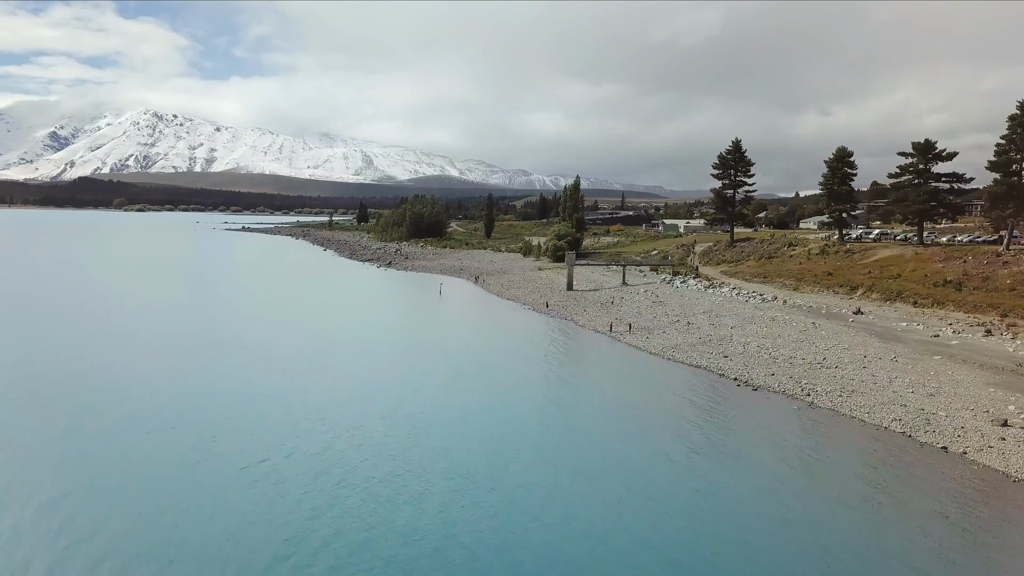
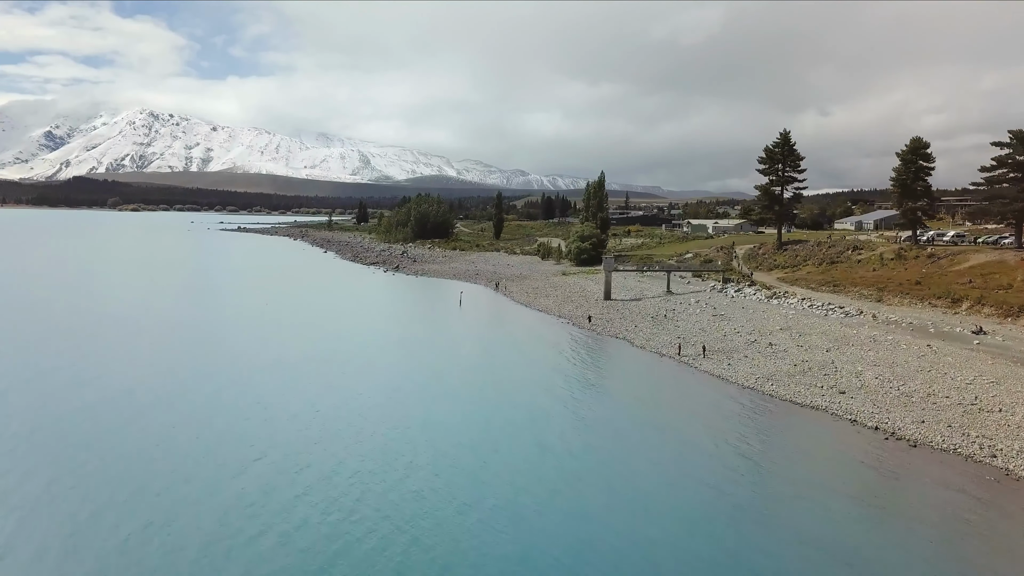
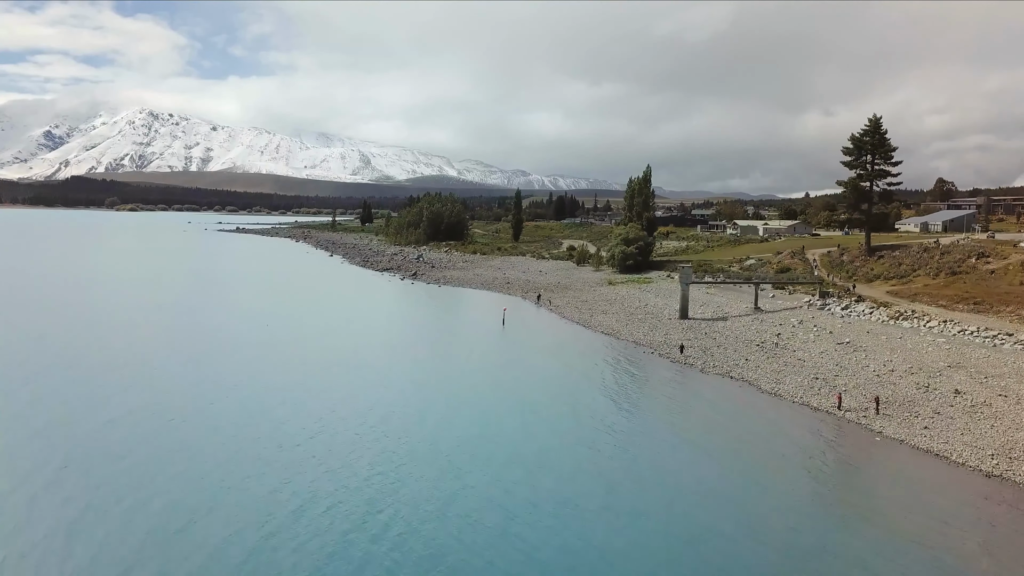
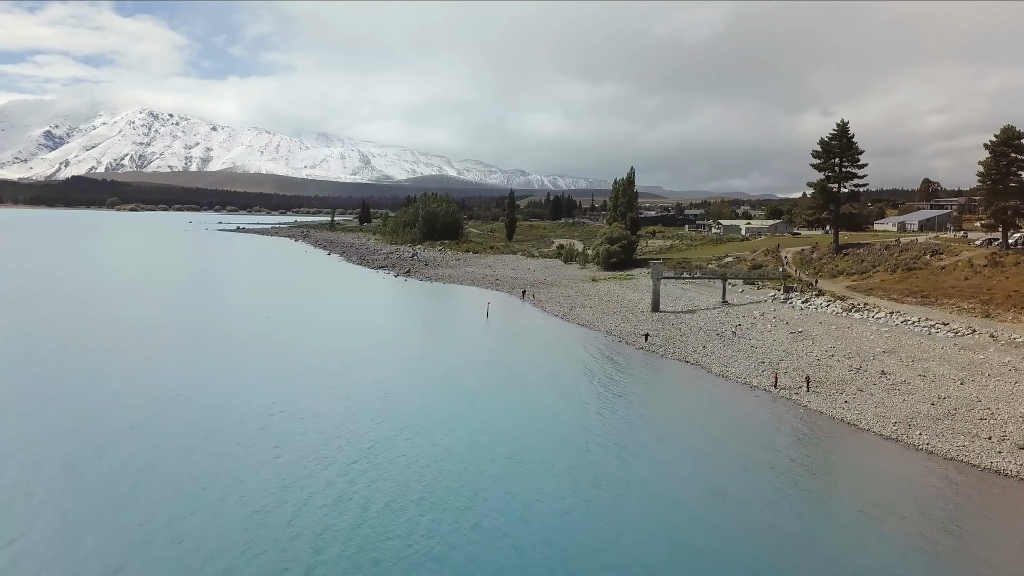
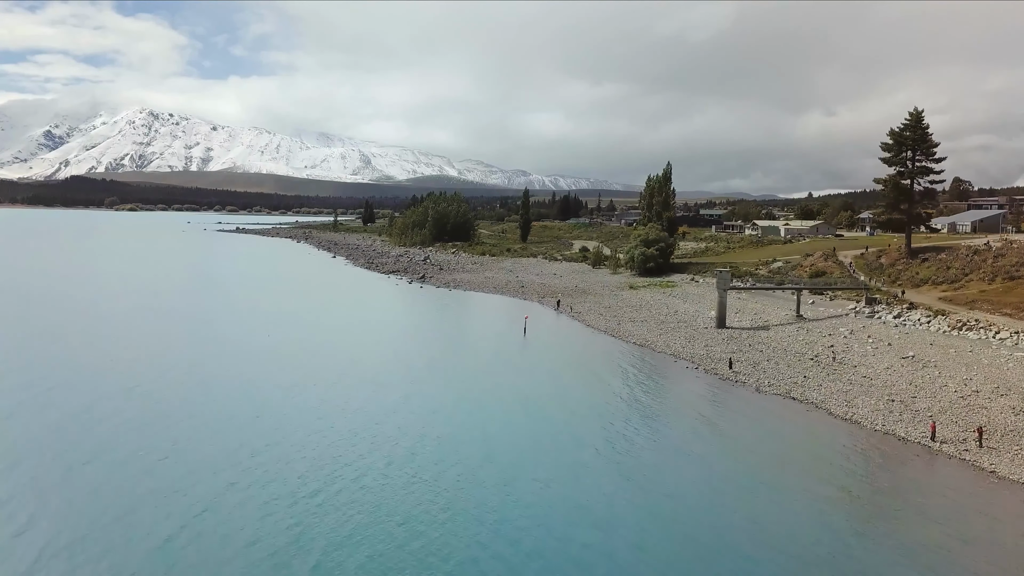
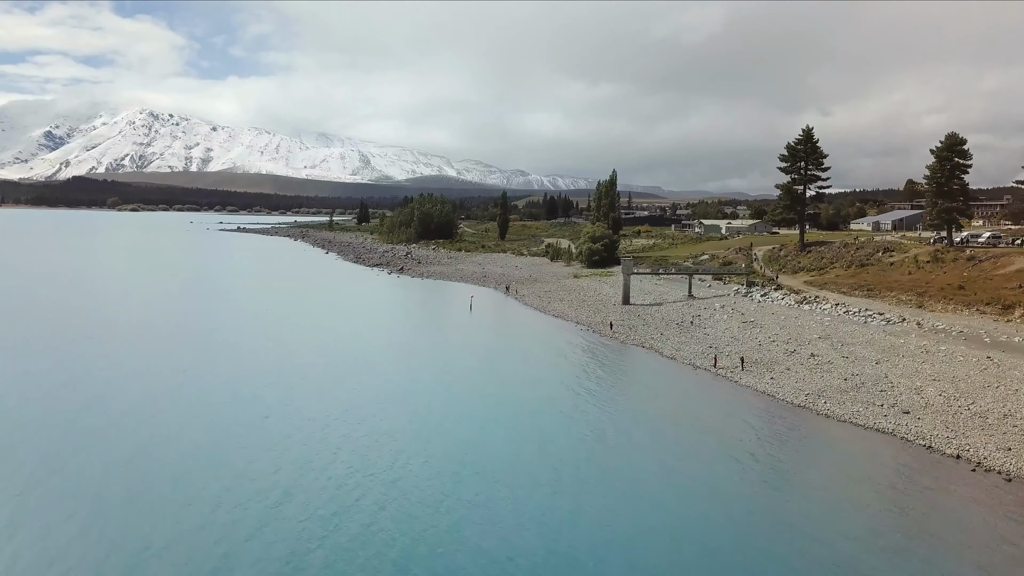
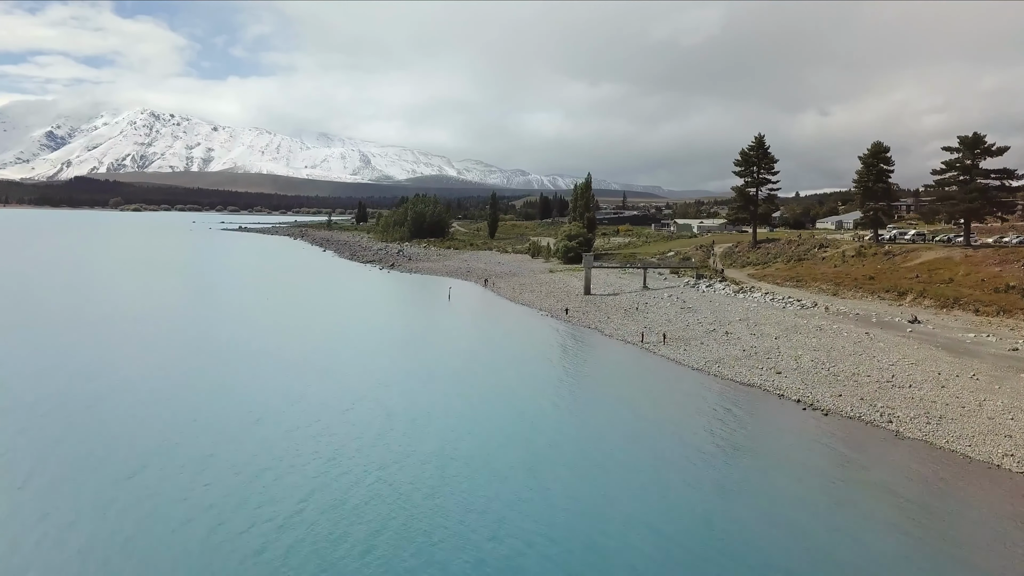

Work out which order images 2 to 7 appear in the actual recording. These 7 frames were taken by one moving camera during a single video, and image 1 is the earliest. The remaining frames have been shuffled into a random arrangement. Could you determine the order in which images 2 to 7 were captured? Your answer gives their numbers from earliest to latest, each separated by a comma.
7, 2, 6, 4, 3, 5
